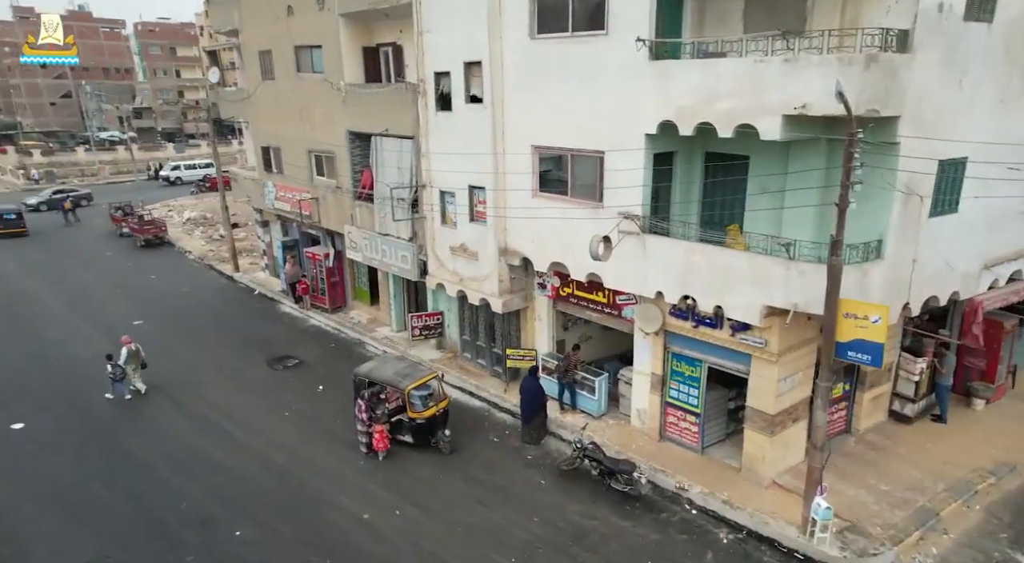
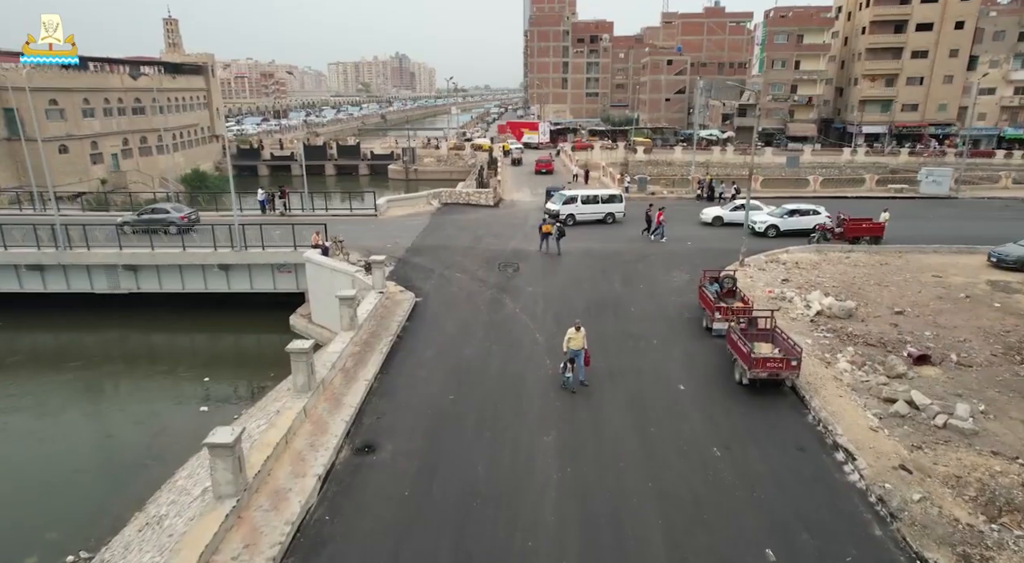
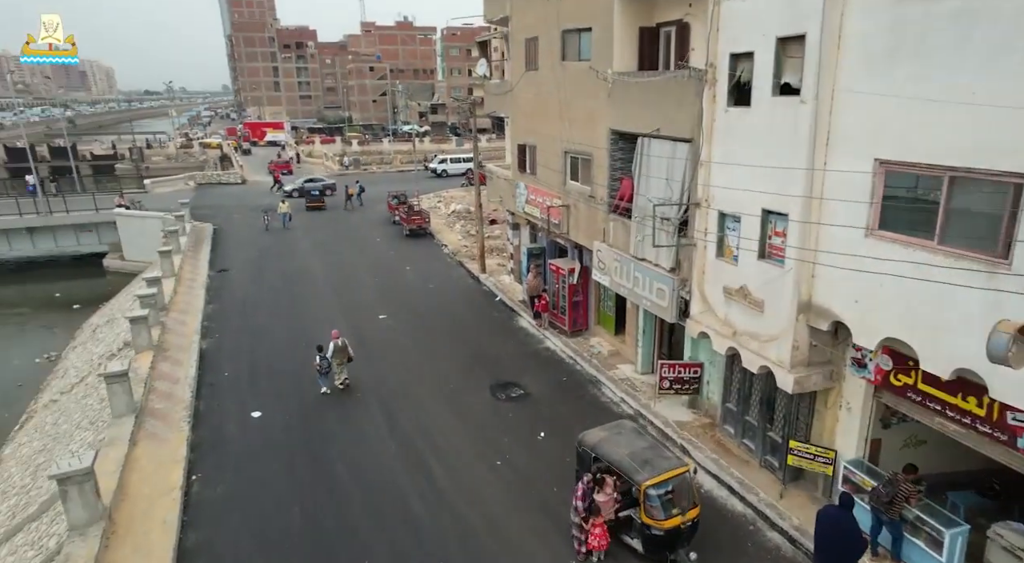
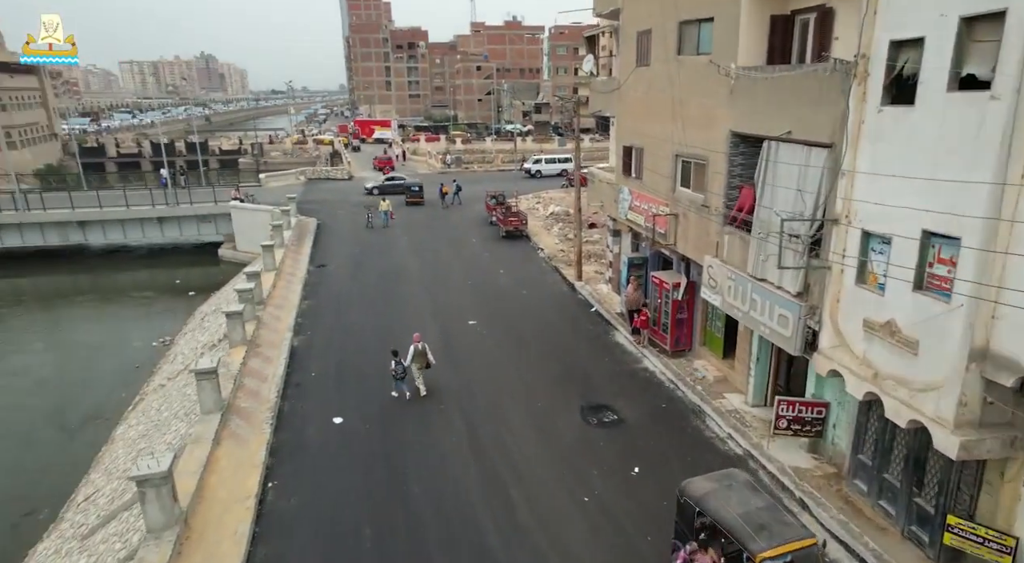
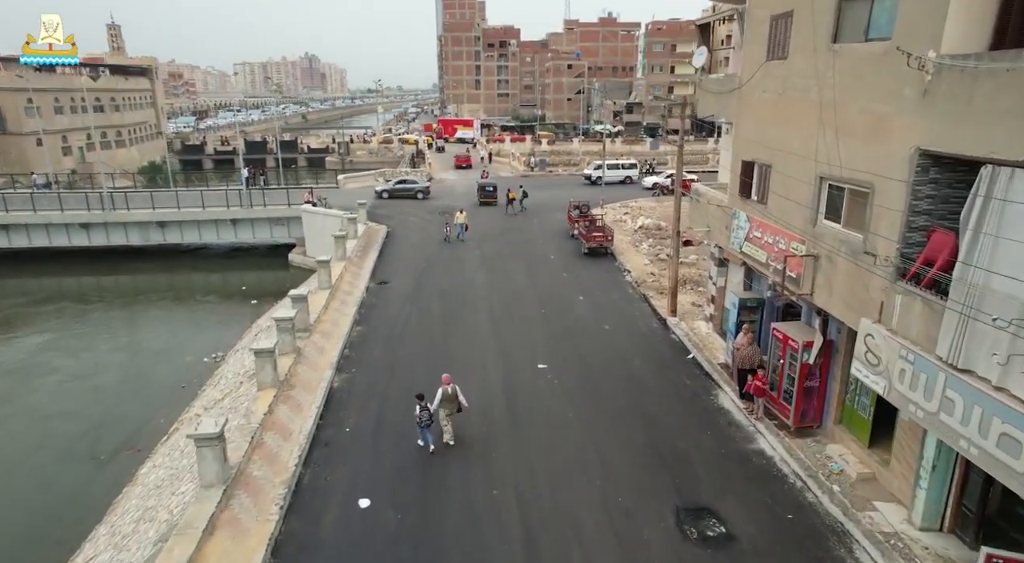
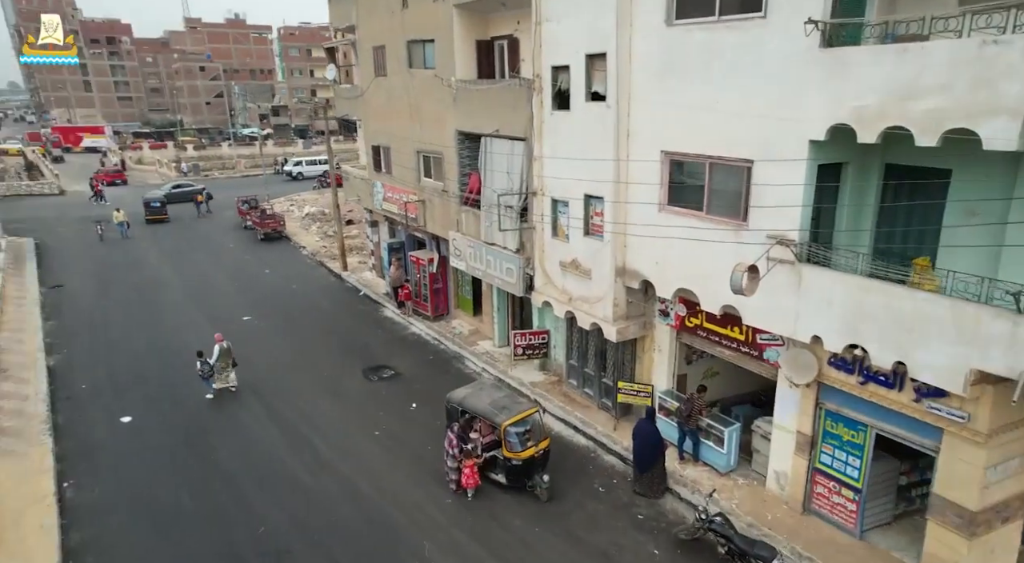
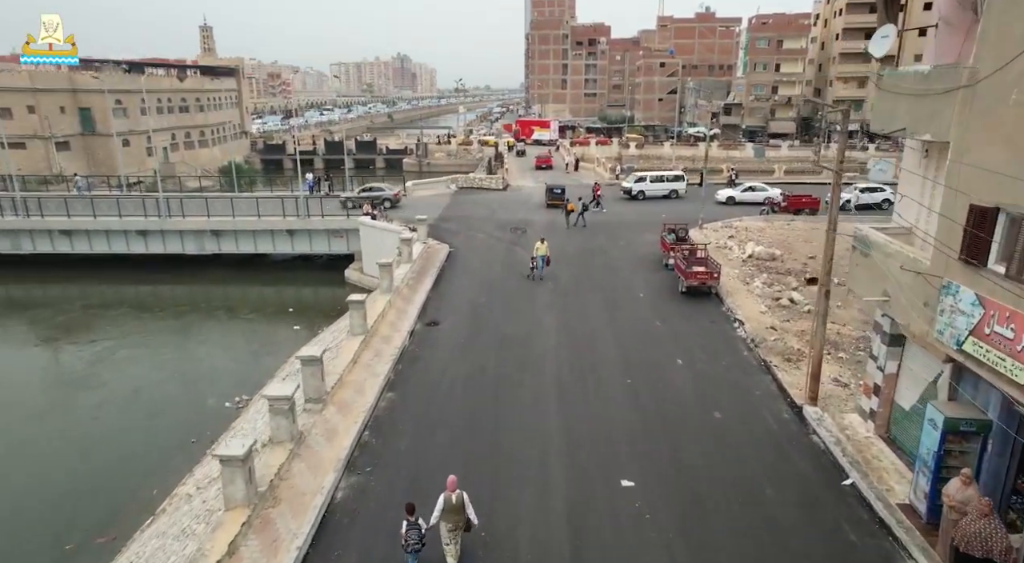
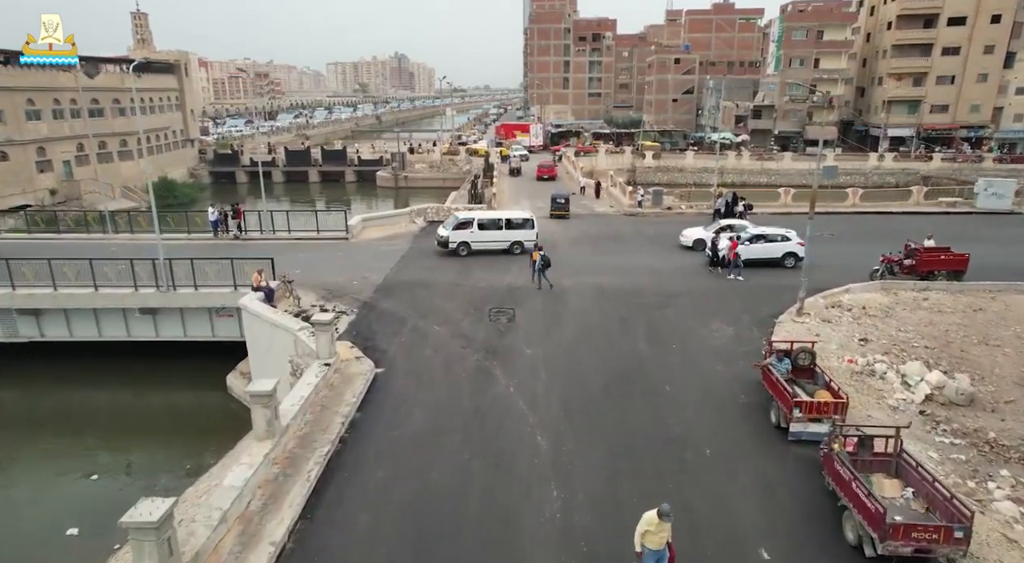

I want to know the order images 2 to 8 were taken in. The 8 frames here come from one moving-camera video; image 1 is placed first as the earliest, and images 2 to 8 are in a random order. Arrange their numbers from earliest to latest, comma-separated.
6, 3, 4, 5, 7, 2, 8
